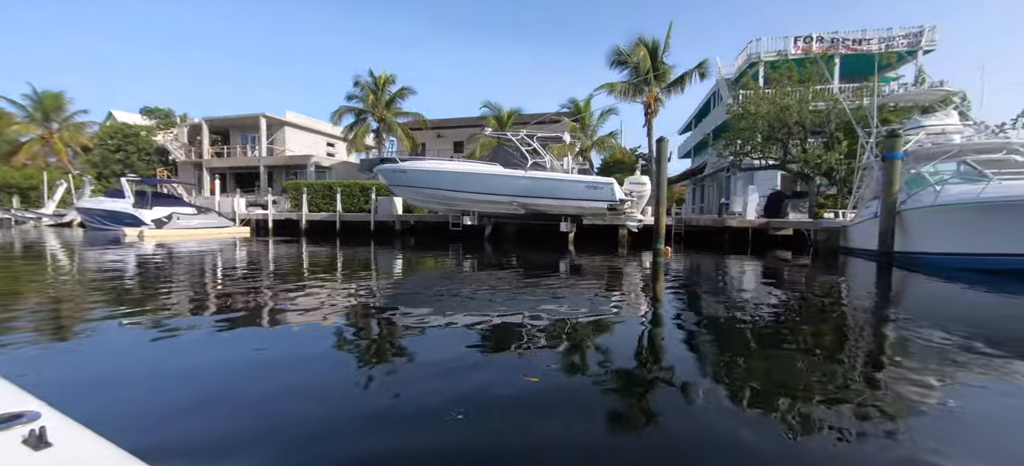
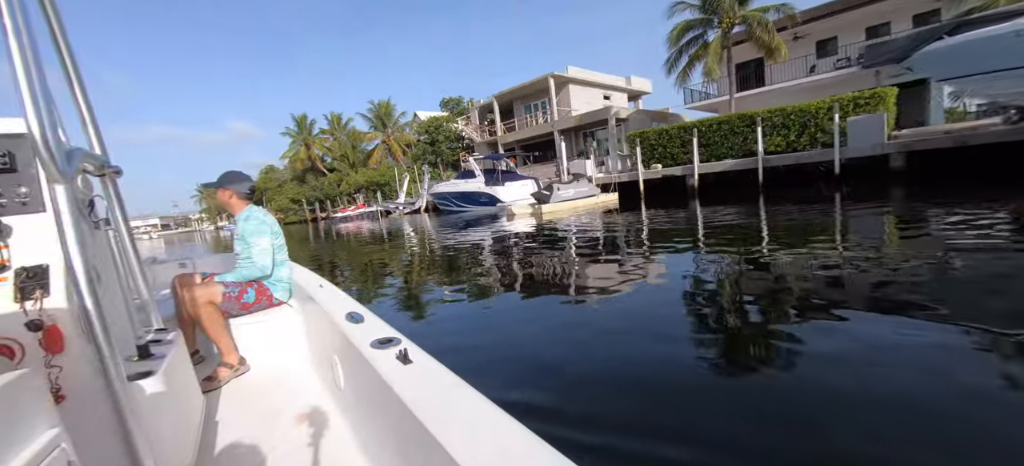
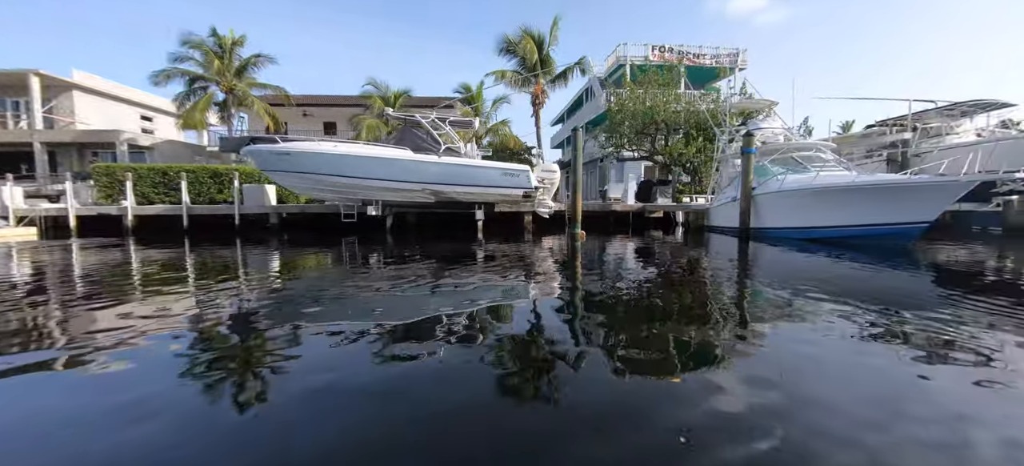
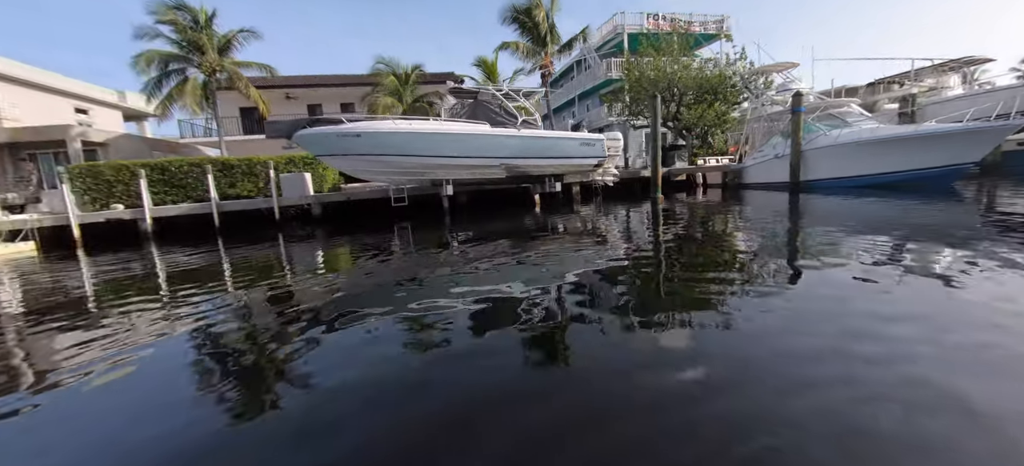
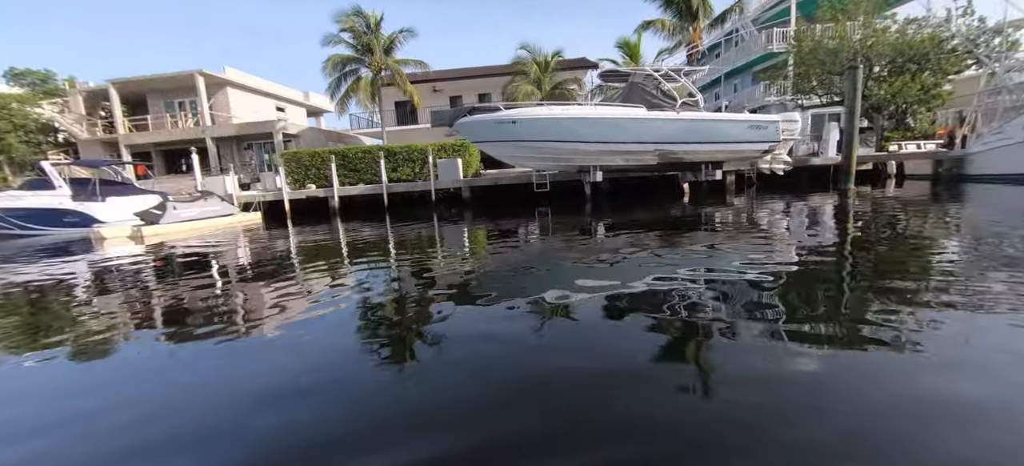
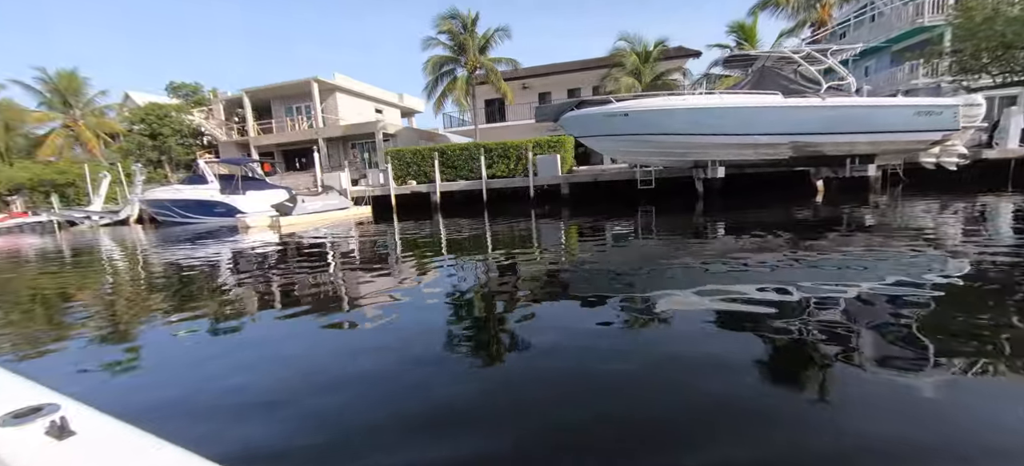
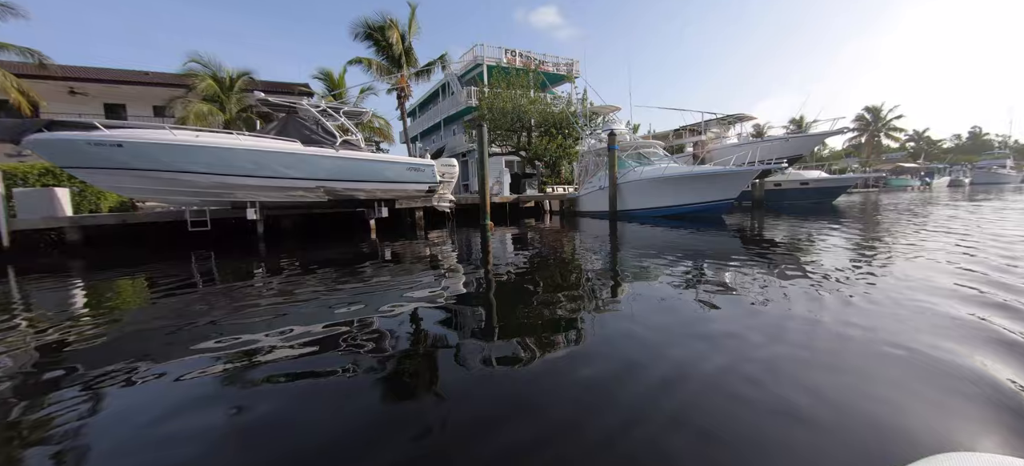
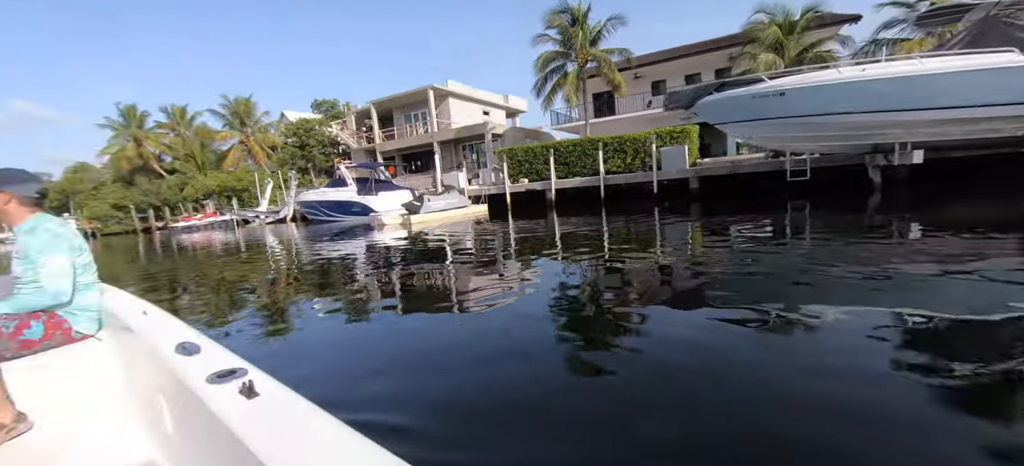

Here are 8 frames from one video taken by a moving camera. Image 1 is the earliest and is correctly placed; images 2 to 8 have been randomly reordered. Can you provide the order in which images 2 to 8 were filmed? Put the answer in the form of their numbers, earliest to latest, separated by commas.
3, 7, 4, 5, 6, 8, 2
